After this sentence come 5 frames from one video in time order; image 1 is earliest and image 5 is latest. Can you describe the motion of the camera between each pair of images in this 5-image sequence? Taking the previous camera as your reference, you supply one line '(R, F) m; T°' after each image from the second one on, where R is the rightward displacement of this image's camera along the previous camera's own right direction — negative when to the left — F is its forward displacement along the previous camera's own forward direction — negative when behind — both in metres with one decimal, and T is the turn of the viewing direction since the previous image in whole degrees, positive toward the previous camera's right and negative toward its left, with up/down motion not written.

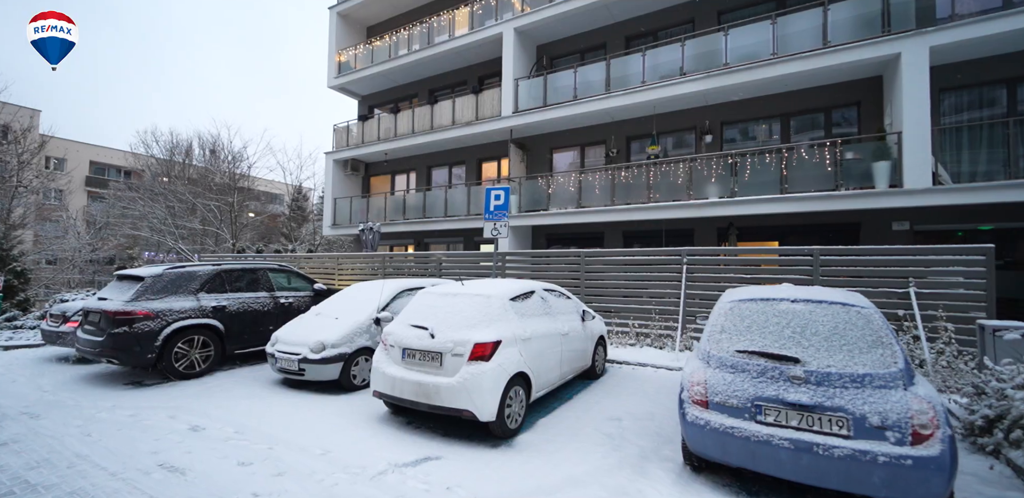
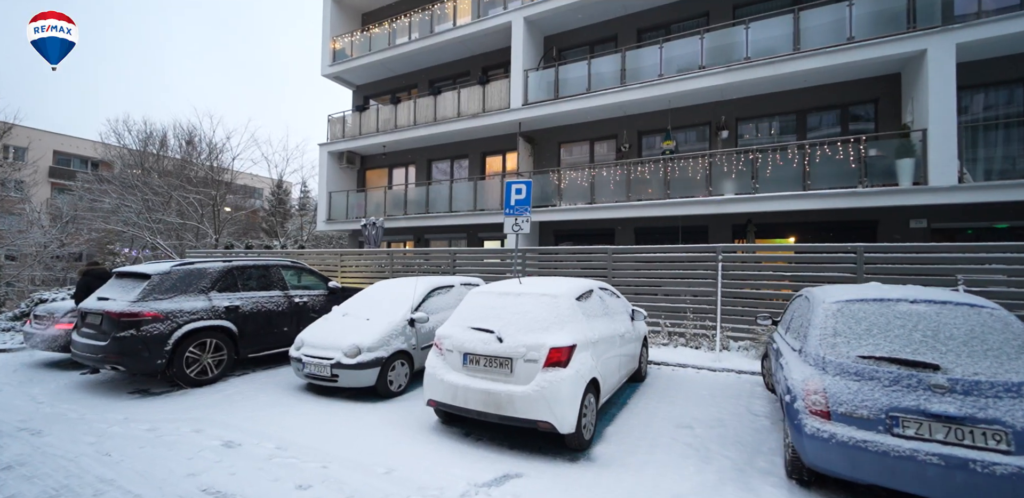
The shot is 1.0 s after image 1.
(-0.9, +0.4) m; +3°
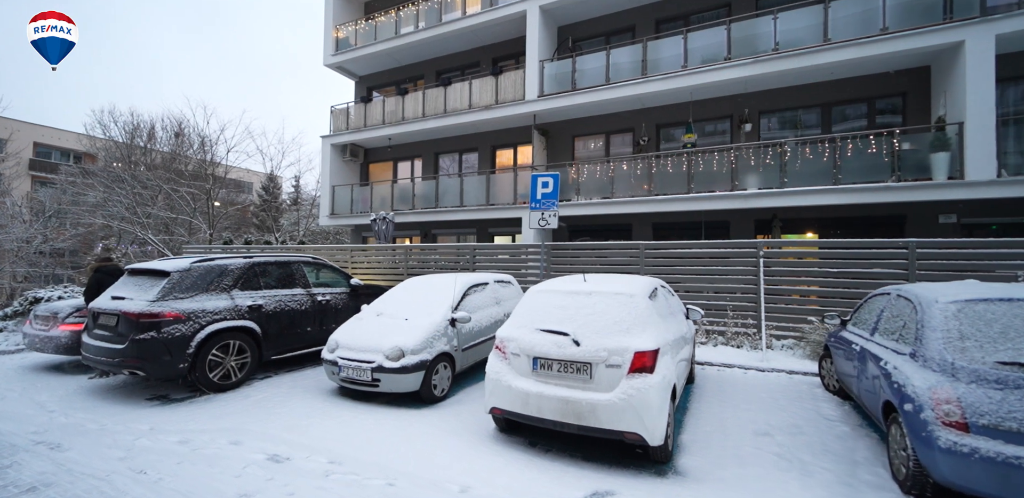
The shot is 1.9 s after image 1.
(-0.7, +0.4) m; +1°
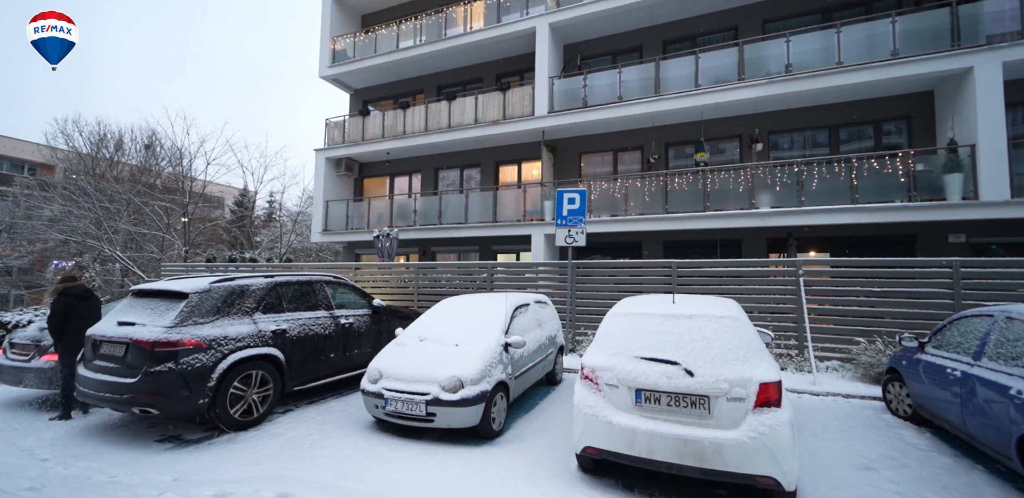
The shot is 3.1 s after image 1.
(-1.0, +0.4) m; +3°
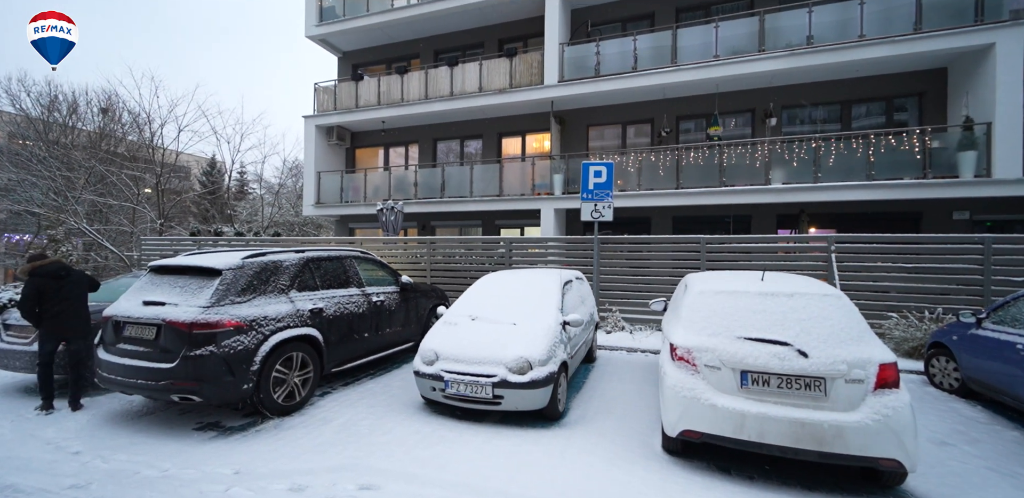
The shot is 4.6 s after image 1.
(-0.9, +0.3) m; +3°
